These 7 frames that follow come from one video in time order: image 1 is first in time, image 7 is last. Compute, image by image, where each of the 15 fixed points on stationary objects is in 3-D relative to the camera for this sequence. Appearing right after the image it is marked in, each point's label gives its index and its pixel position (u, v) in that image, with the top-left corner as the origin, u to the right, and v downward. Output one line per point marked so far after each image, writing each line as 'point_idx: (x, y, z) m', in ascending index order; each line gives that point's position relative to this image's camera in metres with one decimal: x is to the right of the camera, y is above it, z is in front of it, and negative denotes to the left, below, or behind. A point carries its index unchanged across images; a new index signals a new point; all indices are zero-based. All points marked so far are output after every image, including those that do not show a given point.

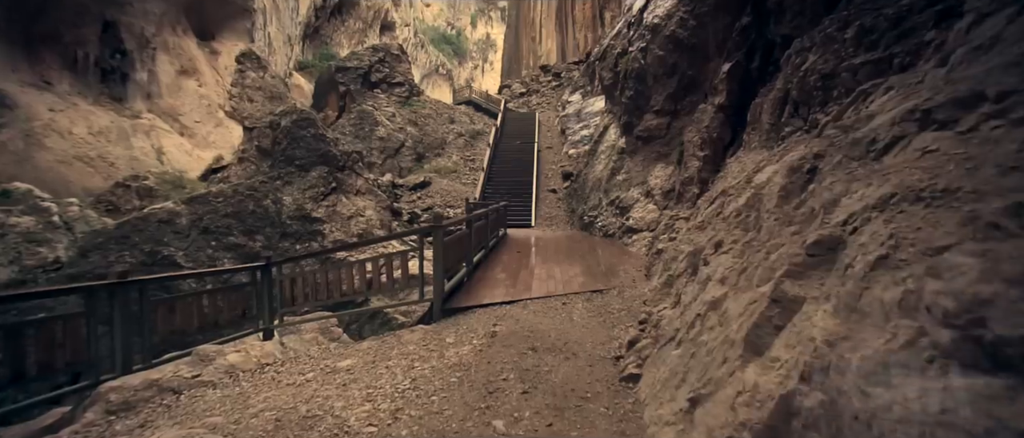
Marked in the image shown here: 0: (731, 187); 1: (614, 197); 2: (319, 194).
0: (+2.0, +0.3, +3.8) m
1: (+2.1, +0.5, +8.5) m
2: (-3.7, +0.5, +8.0) m
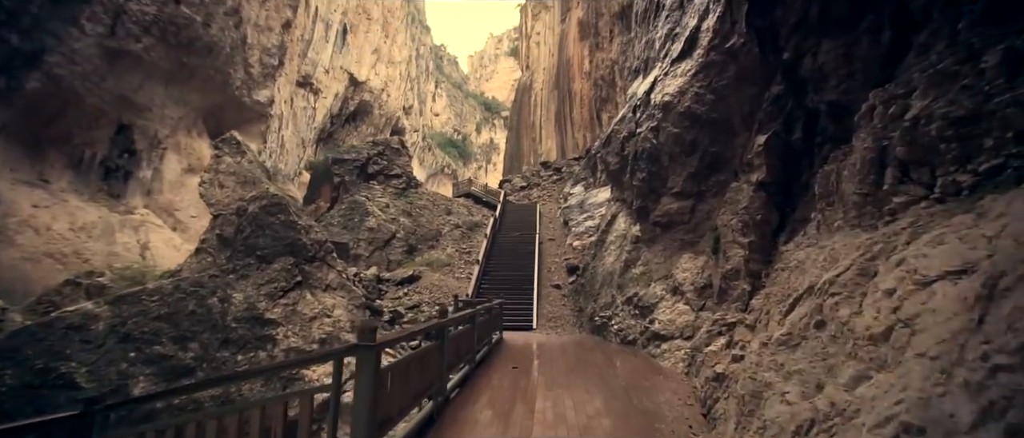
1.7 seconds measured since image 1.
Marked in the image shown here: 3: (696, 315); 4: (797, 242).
0: (+2.0, -0.4, +2.6) m
1: (+2.1, -1.3, +7.1) m
2: (-3.8, -1.1, +6.7) m
3: (+2.4, -1.2, +5.3) m
4: (+2.8, -0.2, +4.0) m
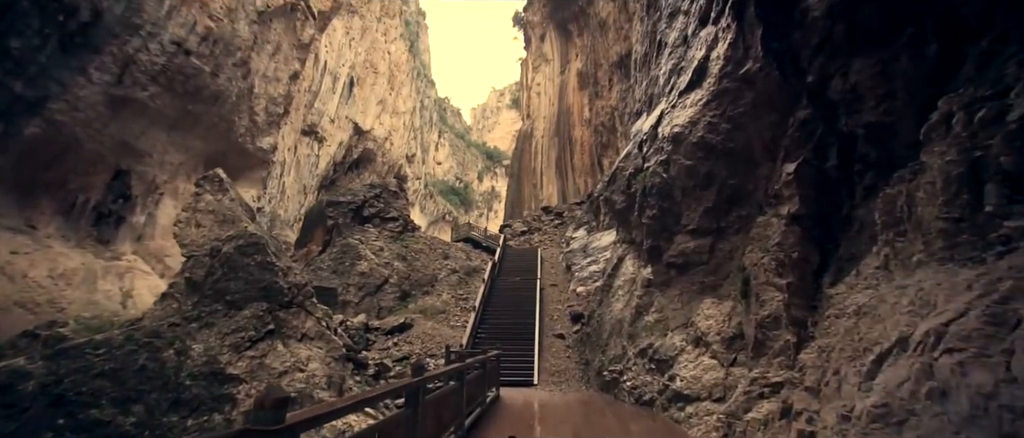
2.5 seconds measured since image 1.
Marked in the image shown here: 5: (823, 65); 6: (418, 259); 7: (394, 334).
0: (+2.0, -0.5, +1.9) m
1: (+2.0, -2.0, +6.3) m
2: (-3.8, -1.7, +5.9) m
3: (+2.3, -1.7, +4.5) m
4: (+2.8, -0.5, +3.3) m
5: (+3.2, +1.6, +4.3) m
6: (-3.2, -1.4, +14.0) m
7: (-3.0, -2.9, +10.4) m
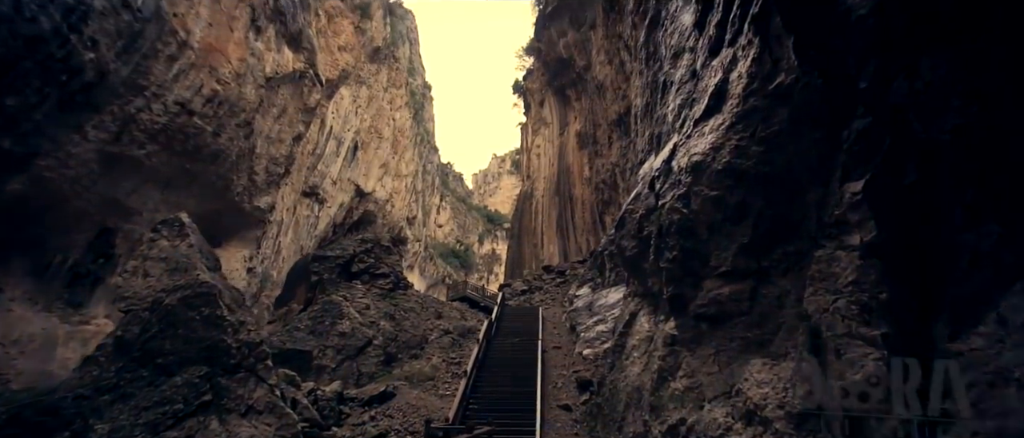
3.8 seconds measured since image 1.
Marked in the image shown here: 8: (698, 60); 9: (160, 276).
0: (+1.9, -0.4, +0.9) m
1: (+2.0, -2.5, +5.0) m
2: (-3.8, -2.2, +4.7) m
3: (+2.3, -1.9, +3.3) m
4: (+2.7, -0.6, +2.3) m
5: (+3.2, +1.3, +3.6) m
6: (-3.2, -3.1, +12.7) m
7: (-3.0, -4.1, +8.9) m
8: (+3.3, +2.8, +7.3) m
9: (-5.5, -0.9, +6.4) m
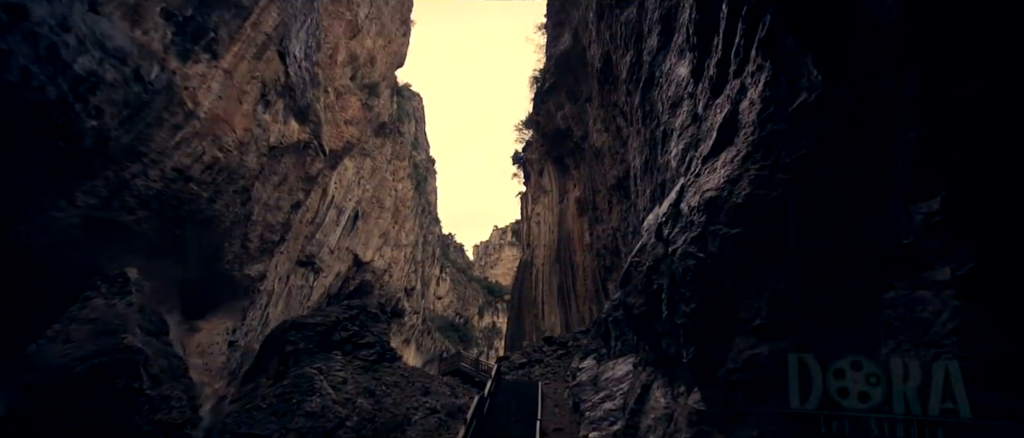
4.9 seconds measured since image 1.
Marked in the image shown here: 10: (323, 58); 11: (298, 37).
0: (+1.7, -0.2, 0.0) m
1: (+1.8, -2.9, +3.8) m
2: (-4.0, -2.6, +3.5) m
3: (+2.1, -2.0, +2.1) m
4: (+2.5, -0.6, +1.4) m
5: (+3.0, +1.1, +3.0) m
6: (-3.4, -4.8, +11.2) m
7: (-3.1, -5.1, +7.4) m
8: (+3.2, +1.9, +7.0) m
9: (-5.6, -1.6, +5.4) m
10: (-9.1, +7.6, +20.4) m
11: (-8.6, +7.1, +17.2) m
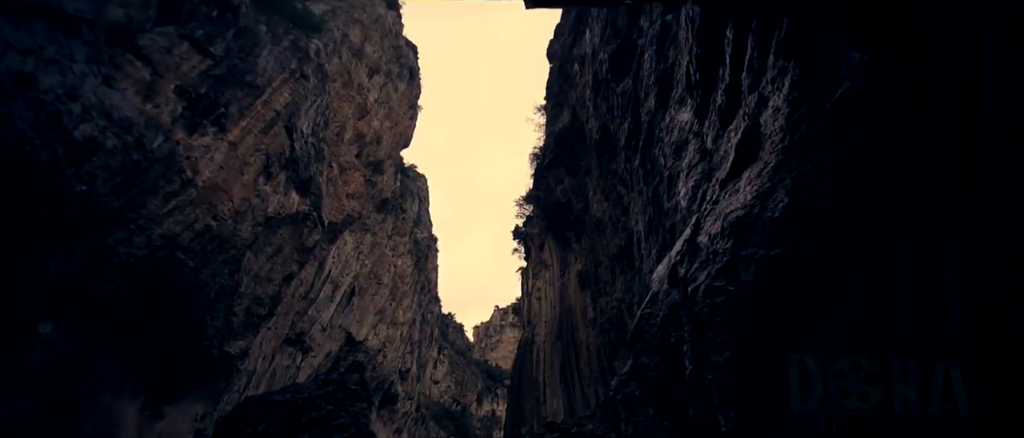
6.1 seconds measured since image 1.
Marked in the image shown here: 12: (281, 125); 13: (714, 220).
0: (+1.6, +0.5, -0.8) m
1: (+1.7, -2.9, +2.4) m
2: (-4.2, -2.5, +2.1) m
3: (+1.9, -1.7, +0.9) m
4: (+2.4, -0.2, +0.5) m
5: (+2.8, +1.2, +2.3) m
6: (-3.5, -6.2, +9.3) m
7: (-3.3, -5.8, +5.5) m
8: (+3.0, +1.2, +6.4) m
9: (-5.8, -1.9, +4.2) m
10: (-9.2, +4.2, +20.7) m
11: (-8.7, +4.4, +17.4) m
12: (-8.8, +3.4, +15.7) m
13: (+2.2, 0.0, +4.4) m
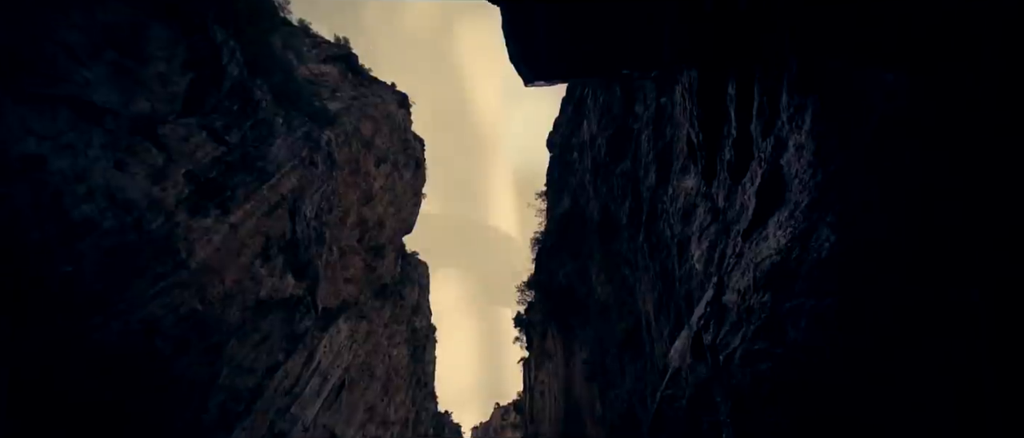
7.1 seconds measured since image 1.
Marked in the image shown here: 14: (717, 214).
0: (+1.5, +1.1, -1.2) m
1: (+1.6, -2.9, +1.2) m
2: (-4.2, -2.5, +1.0) m
3: (+1.9, -1.5, 0.0) m
4: (+2.3, +0.1, -0.1) m
5: (+2.8, +1.1, +2.0) m
6: (-3.6, -7.6, +7.3) m
7: (-3.4, -6.4, +3.6) m
8: (+3.0, +0.3, +6.0) m
9: (-5.9, -2.4, +3.3) m
10: (-9.2, +0.2, +20.6) m
11: (-8.7, +1.1, +17.5) m
12: (-8.8, +0.5, +15.6) m
13: (+2.1, -0.5, +3.8) m
14: (+2.9, 0.0, +5.9) m
